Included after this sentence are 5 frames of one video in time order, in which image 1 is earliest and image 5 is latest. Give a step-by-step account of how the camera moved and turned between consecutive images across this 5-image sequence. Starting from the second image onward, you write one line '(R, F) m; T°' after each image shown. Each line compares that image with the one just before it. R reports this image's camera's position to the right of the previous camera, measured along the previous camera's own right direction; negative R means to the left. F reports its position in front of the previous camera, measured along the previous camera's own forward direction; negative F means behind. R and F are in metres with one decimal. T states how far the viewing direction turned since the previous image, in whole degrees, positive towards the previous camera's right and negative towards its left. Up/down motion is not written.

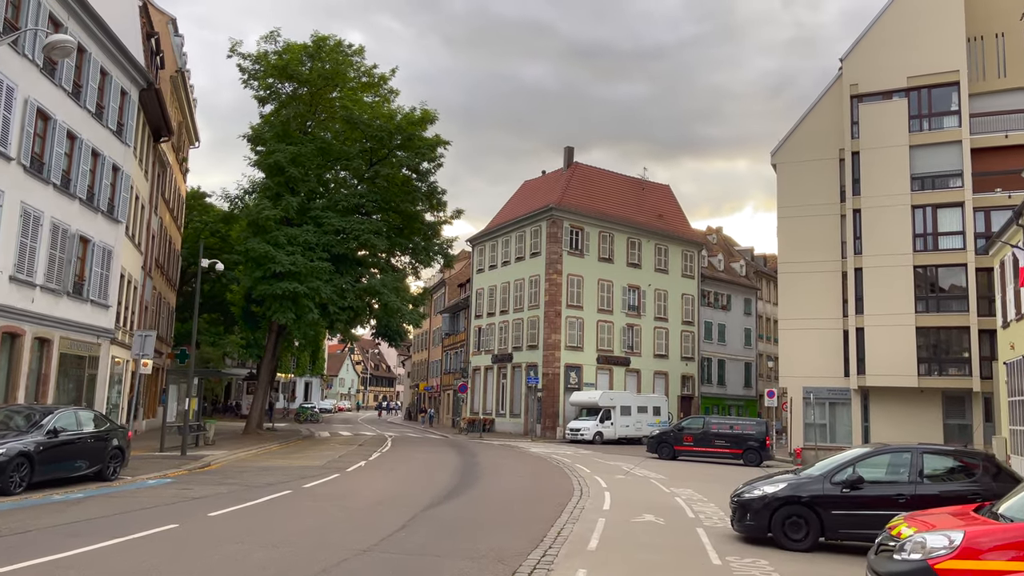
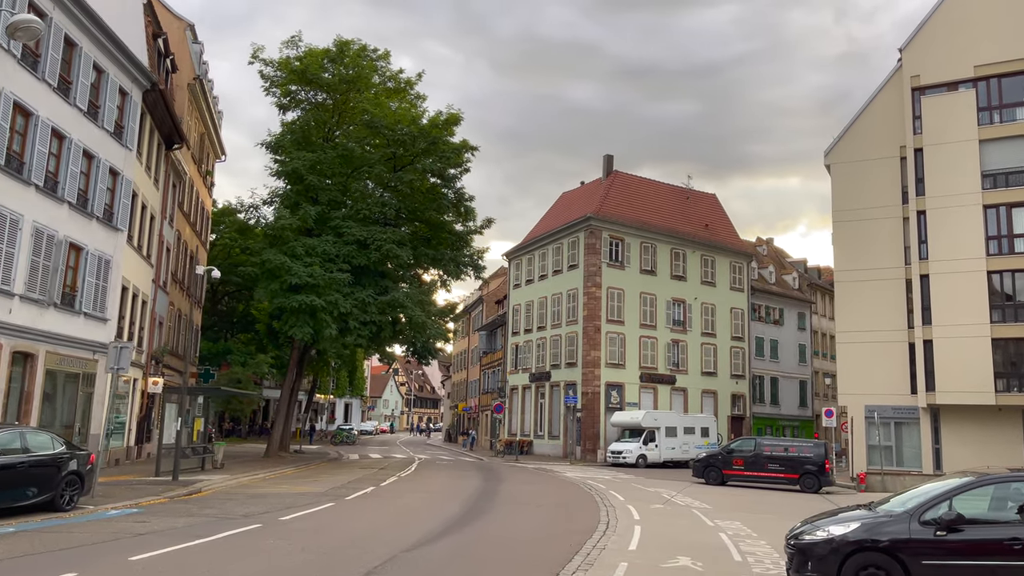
(+0.6, +2.4) m; -3°
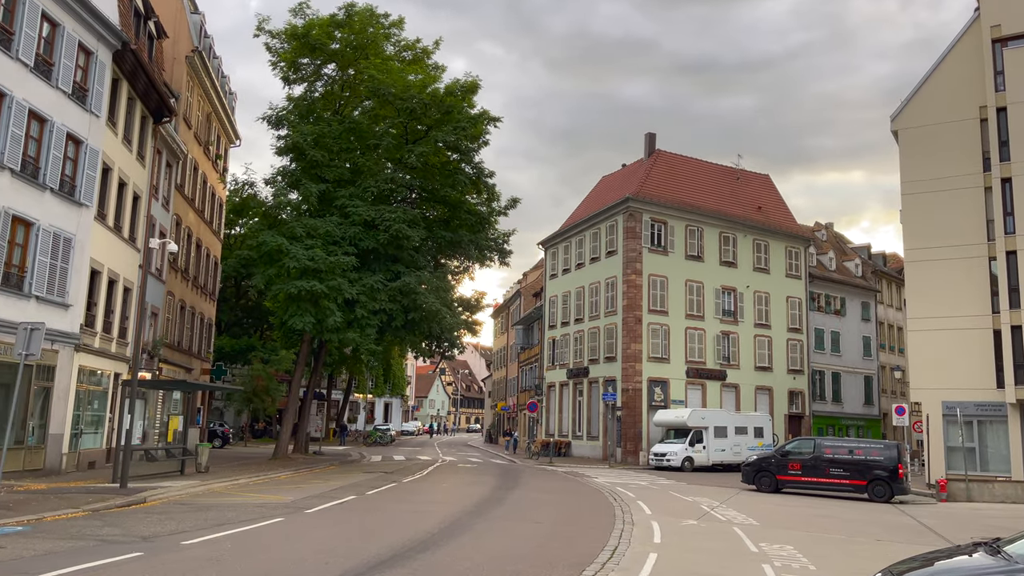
(+1.1, +3.4) m; -4°
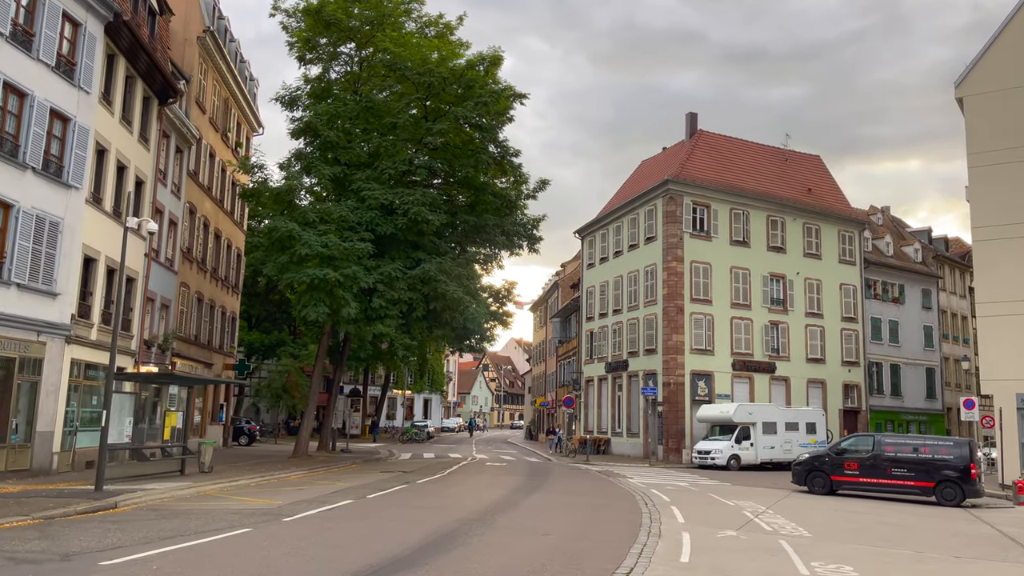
(+0.6, +2.1) m; -3°
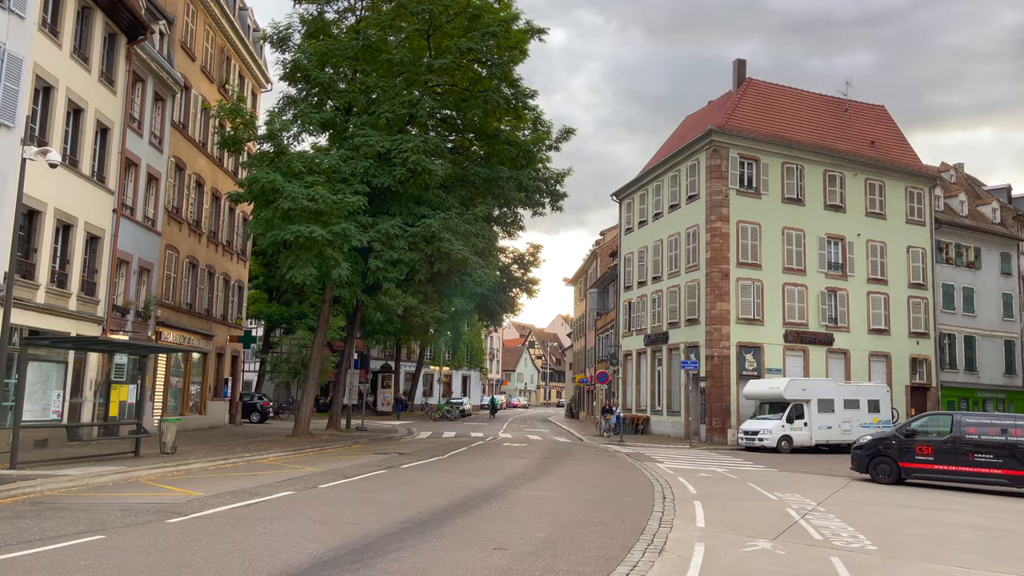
(+1.2, +3.4) m; -4°
